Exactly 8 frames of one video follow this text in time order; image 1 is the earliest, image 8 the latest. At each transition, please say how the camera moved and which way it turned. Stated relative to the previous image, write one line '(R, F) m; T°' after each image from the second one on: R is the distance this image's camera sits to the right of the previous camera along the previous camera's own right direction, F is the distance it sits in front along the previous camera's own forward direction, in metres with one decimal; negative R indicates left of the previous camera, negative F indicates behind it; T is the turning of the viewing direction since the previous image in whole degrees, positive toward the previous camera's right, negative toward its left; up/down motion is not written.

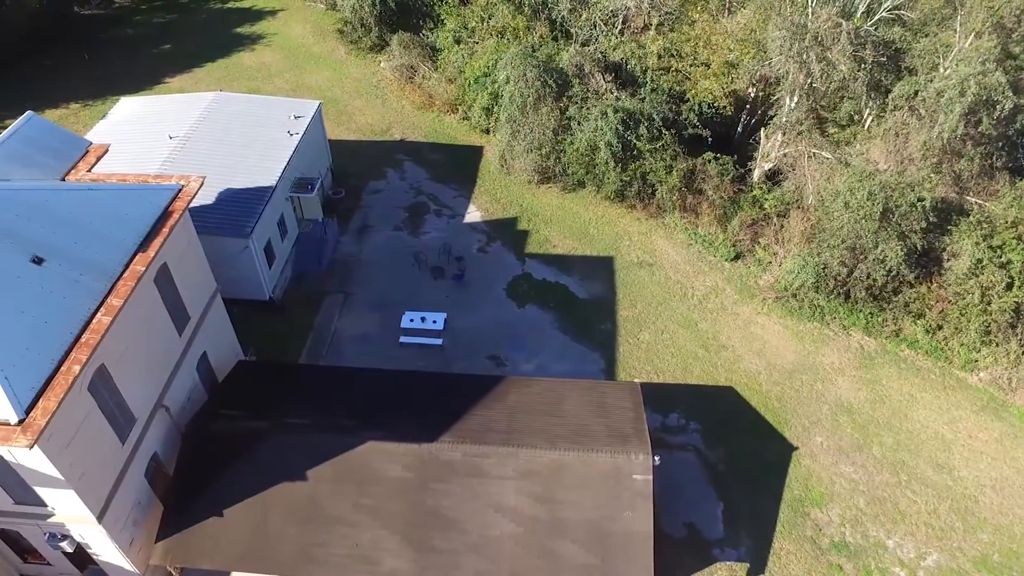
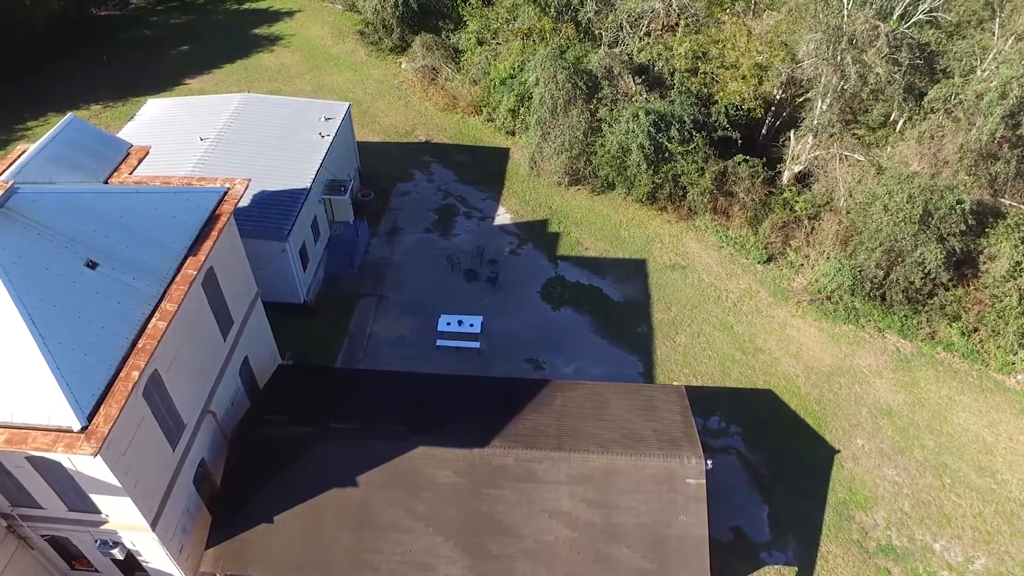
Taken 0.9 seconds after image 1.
(-1.2, +0.1) m; 0°
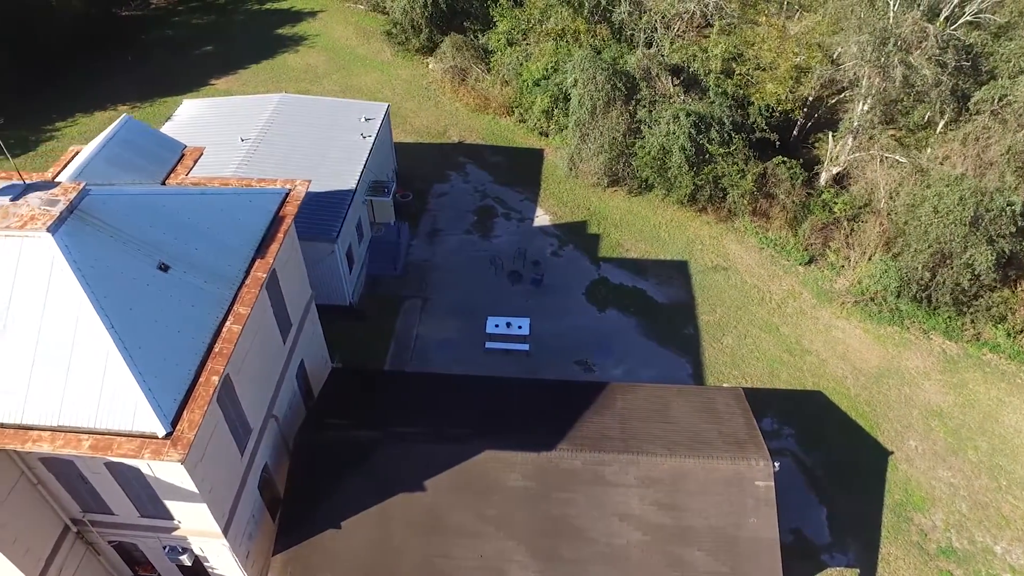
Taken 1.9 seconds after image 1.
(-1.6, +0.1) m; +1°
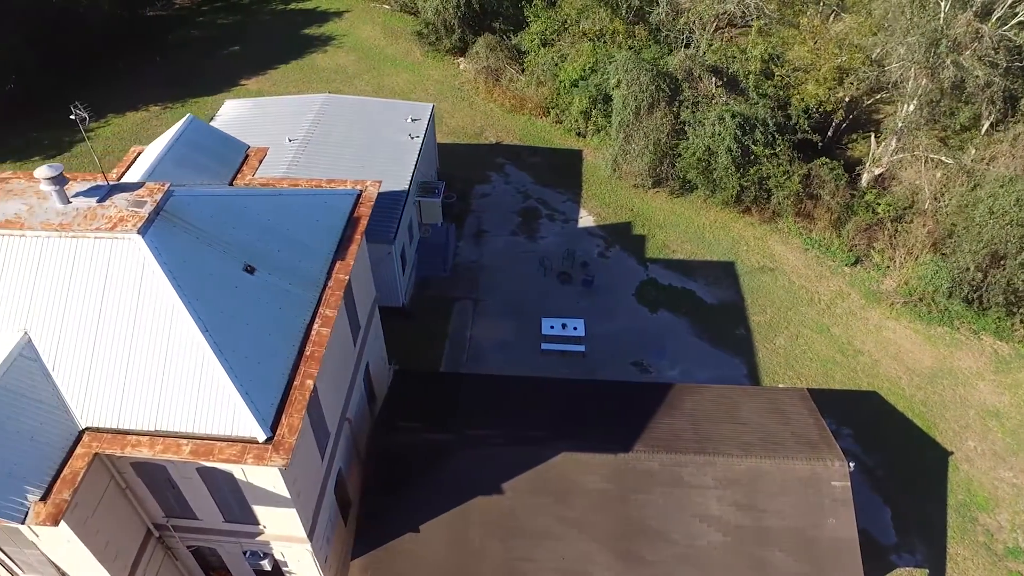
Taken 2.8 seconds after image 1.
(-1.8, +0.1) m; +1°
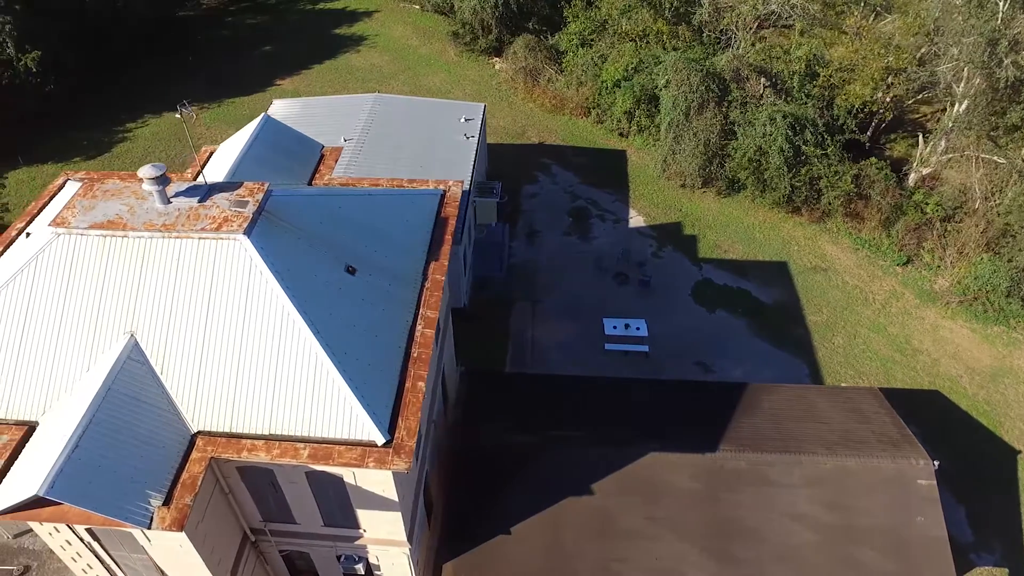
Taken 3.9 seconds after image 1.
(-2.0, +0.1) m; +1°
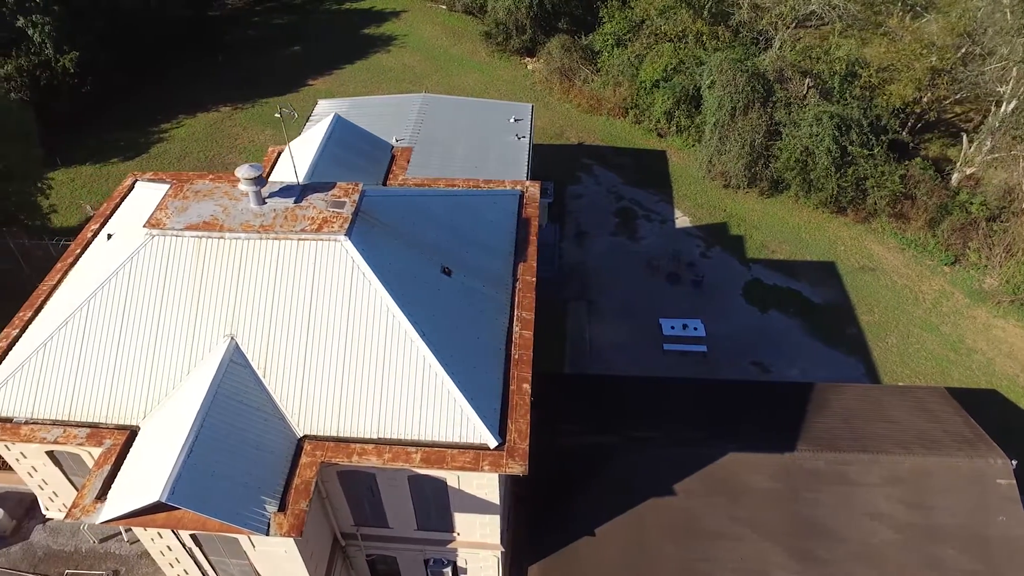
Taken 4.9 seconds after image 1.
(-1.9, +0.1) m; +1°
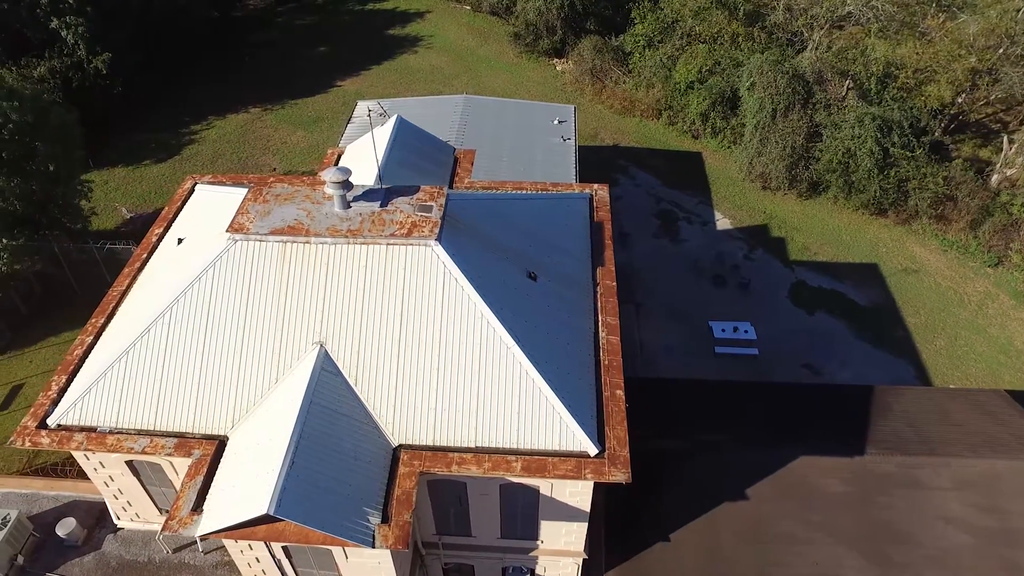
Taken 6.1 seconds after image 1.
(-1.7, +0.2) m; +1°
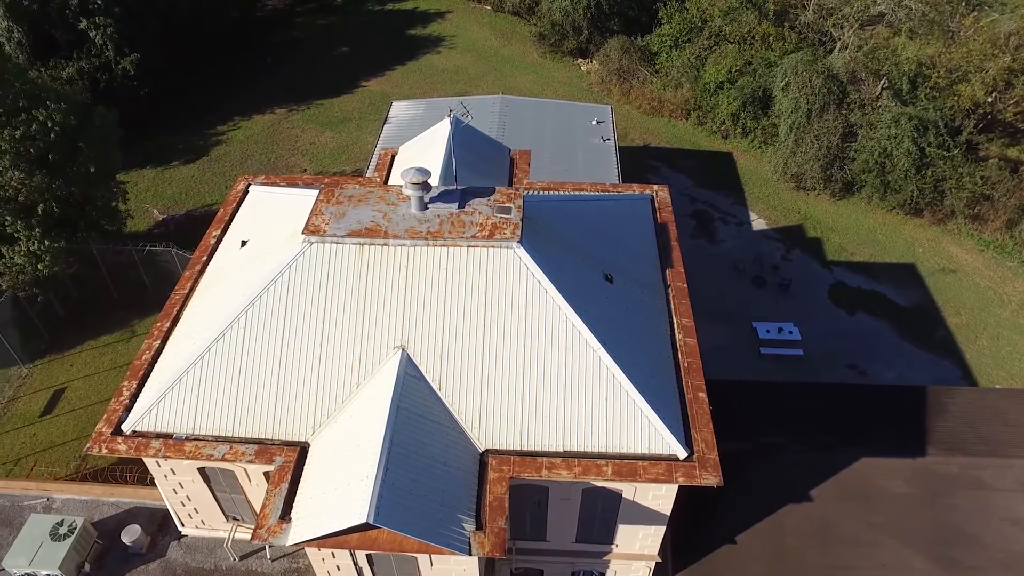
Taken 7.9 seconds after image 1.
(-1.5, +0.2) m; +1°
